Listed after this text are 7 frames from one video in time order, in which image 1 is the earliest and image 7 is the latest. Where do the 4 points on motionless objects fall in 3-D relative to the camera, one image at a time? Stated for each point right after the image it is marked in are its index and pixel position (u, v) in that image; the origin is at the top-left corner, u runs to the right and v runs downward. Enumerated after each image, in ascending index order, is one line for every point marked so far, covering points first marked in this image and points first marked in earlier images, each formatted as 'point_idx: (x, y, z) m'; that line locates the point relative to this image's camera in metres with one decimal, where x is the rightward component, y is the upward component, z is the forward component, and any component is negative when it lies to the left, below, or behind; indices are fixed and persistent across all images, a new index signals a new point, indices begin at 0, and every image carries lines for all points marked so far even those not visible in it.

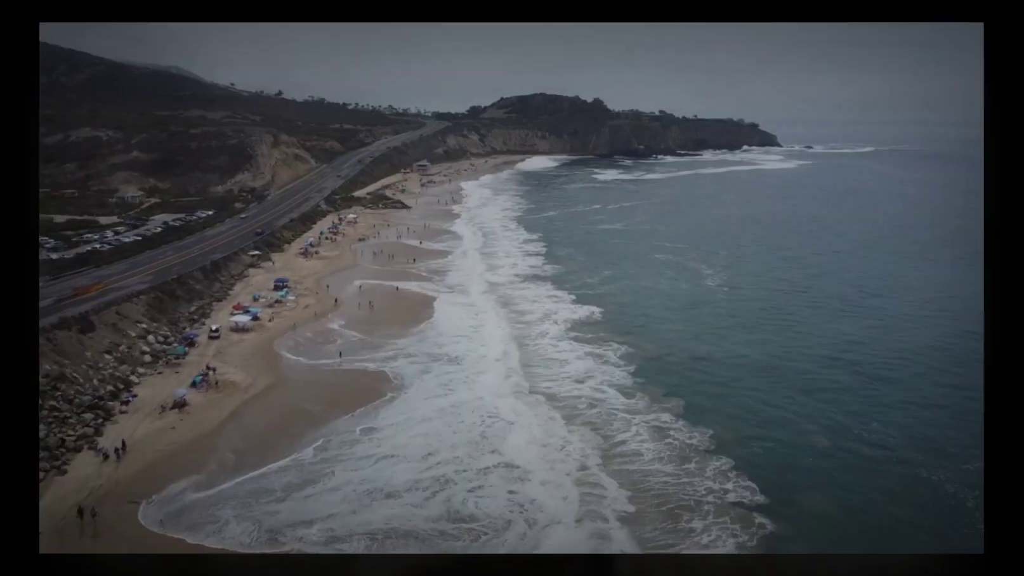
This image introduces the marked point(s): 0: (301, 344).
0: (-5.8, -1.7, +18.1) m
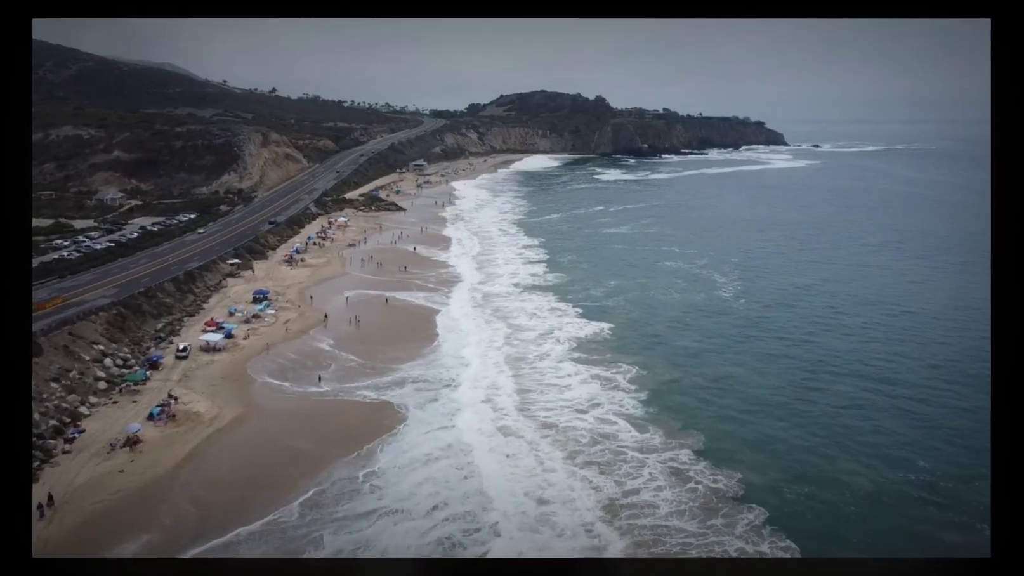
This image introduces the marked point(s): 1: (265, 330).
0: (-5.9, -2.1, +16.4) m
1: (-7.1, -1.2, +18.4) m
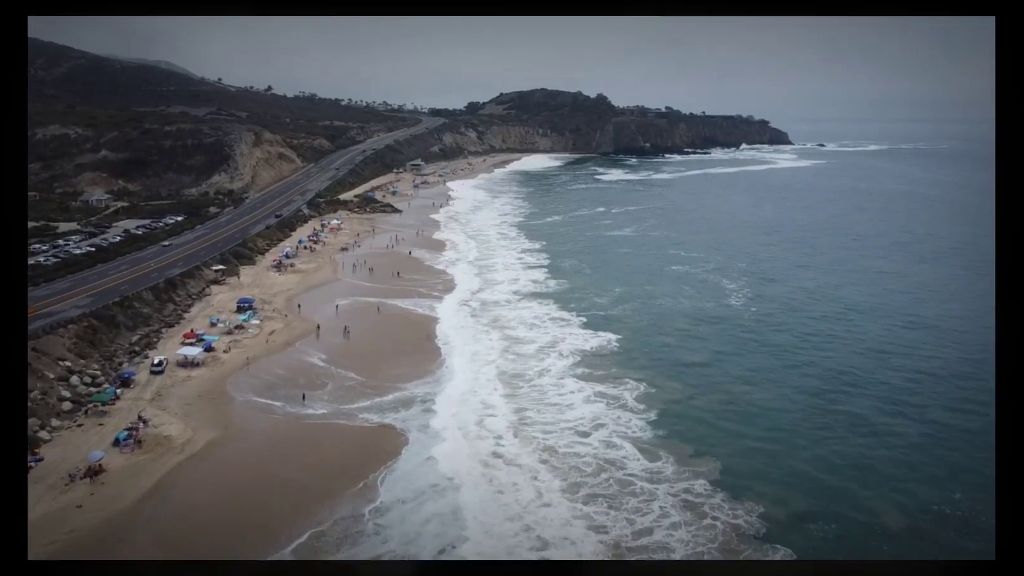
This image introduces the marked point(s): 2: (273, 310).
0: (-5.9, -2.3, +15.3) m
1: (-7.1, -1.5, +17.3) m
2: (-7.4, -0.7, +19.7) m
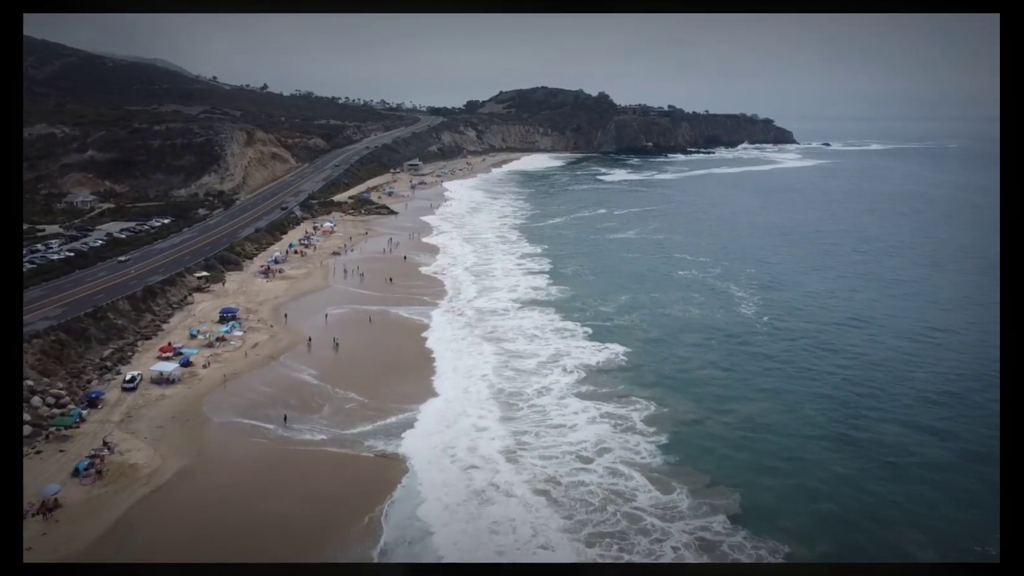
0: (-5.9, -2.6, +14.2) m
1: (-7.2, -1.8, +16.2) m
2: (-7.4, -0.9, +18.6) m
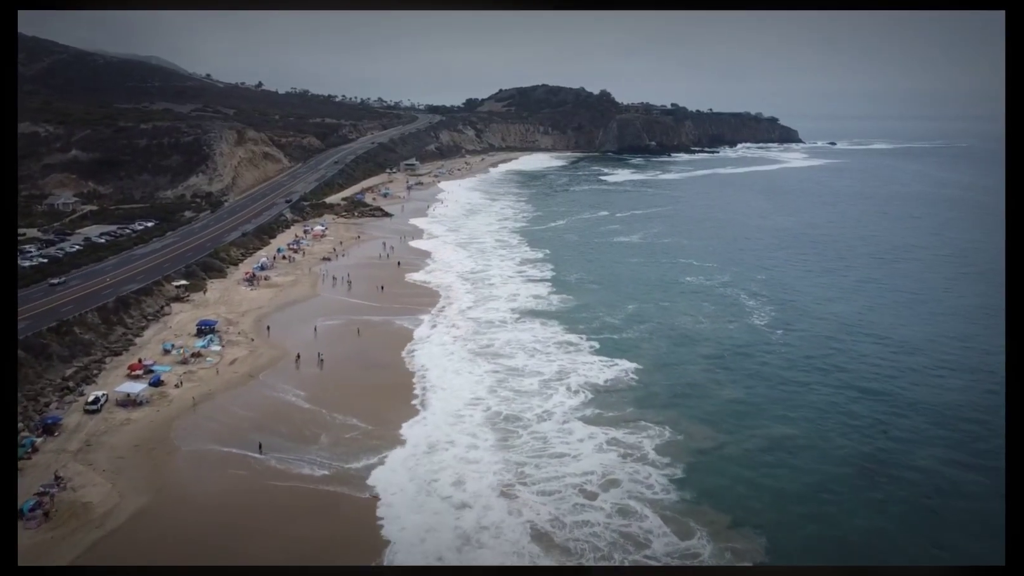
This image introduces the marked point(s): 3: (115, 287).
0: (-6.0, -2.9, +13.0) m
1: (-7.2, -2.1, +15.0) m
2: (-7.5, -1.2, +17.4) m
3: (-11.5, 0.0, +18.5) m
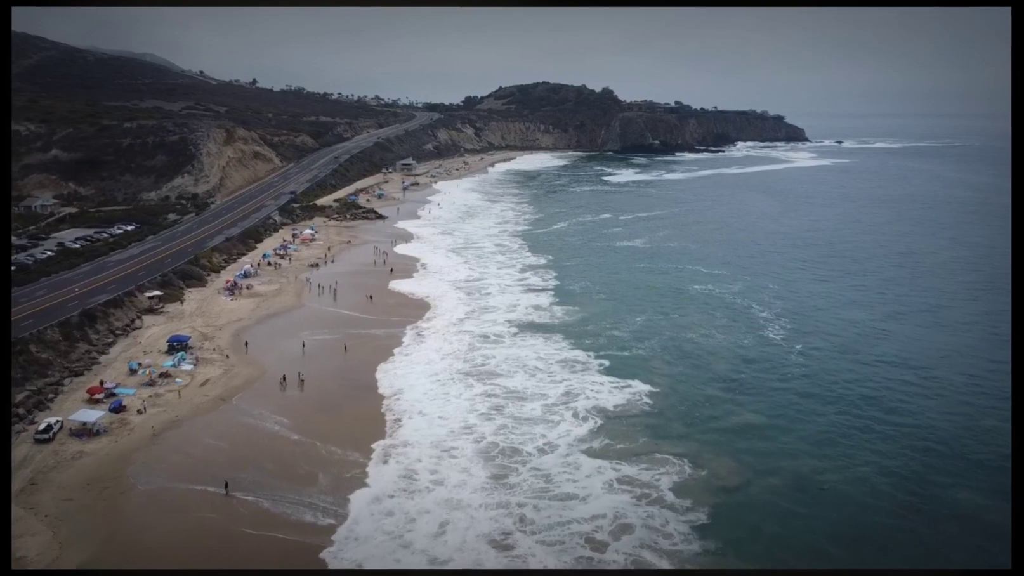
0: (-6.0, -3.2, +11.6) m
1: (-7.2, -2.4, +13.6) m
2: (-7.5, -1.5, +16.0) m
3: (-11.6, -0.3, +17.1) m
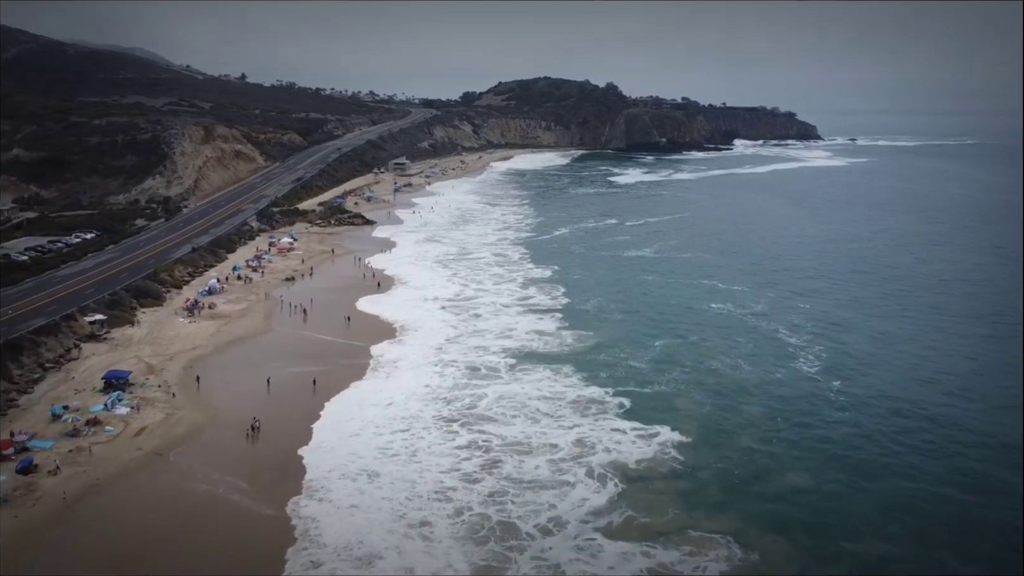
0: (-6.0, -3.8, +9.2) m
1: (-7.3, -2.9, +11.3) m
2: (-7.5, -2.1, +13.6) m
3: (-11.6, -0.8, +14.7) m
